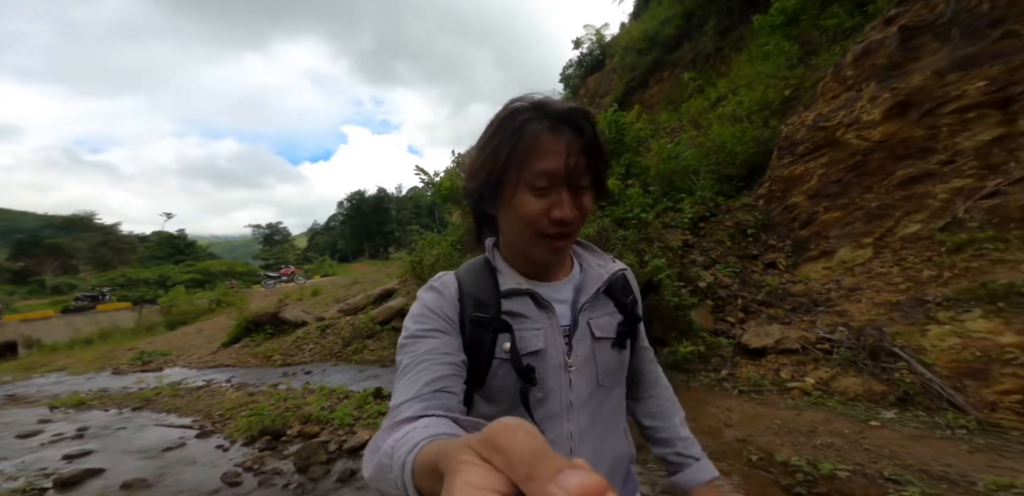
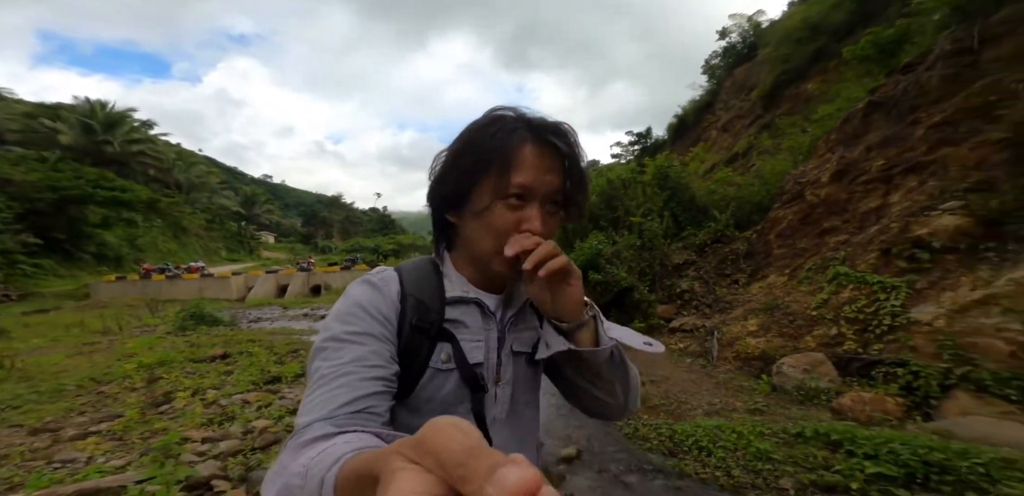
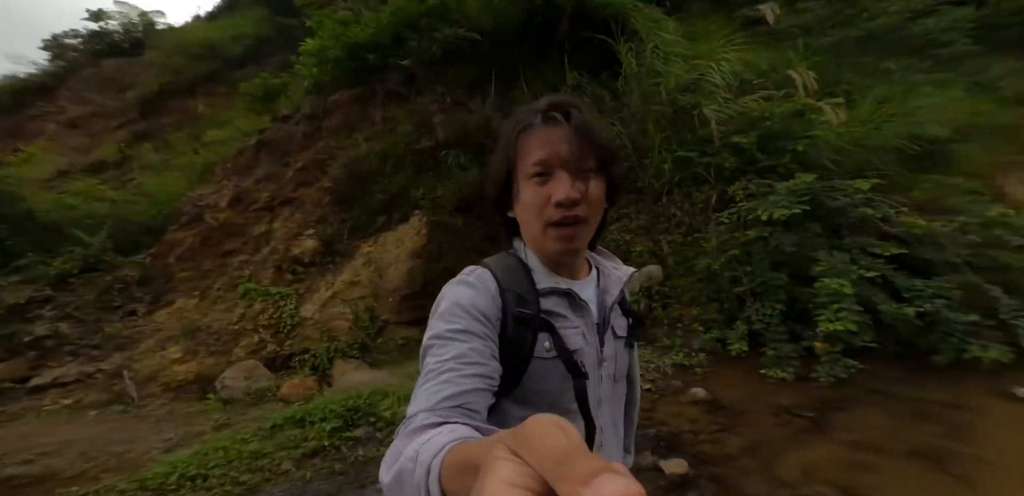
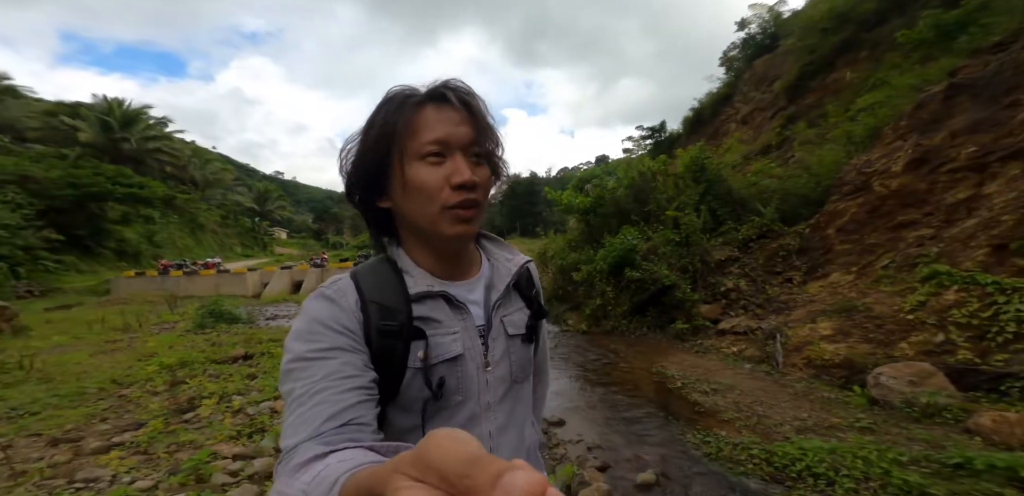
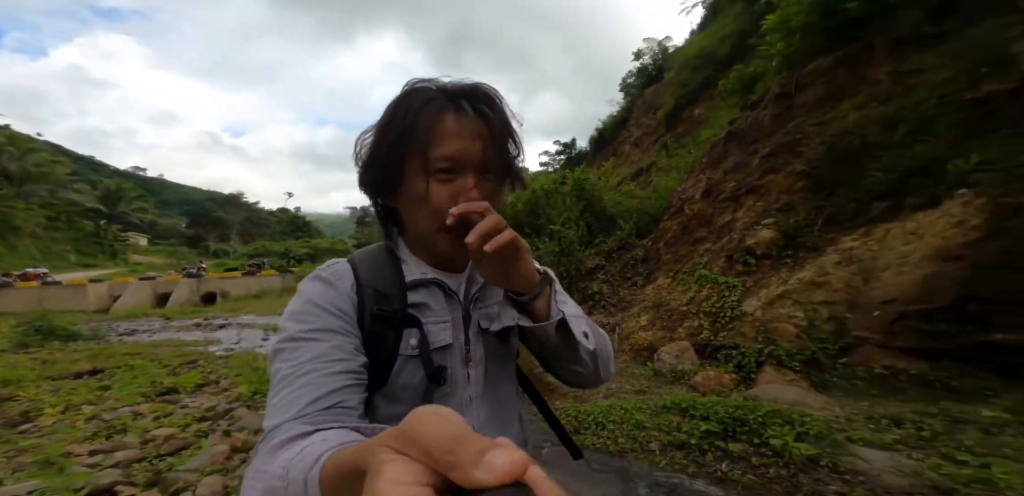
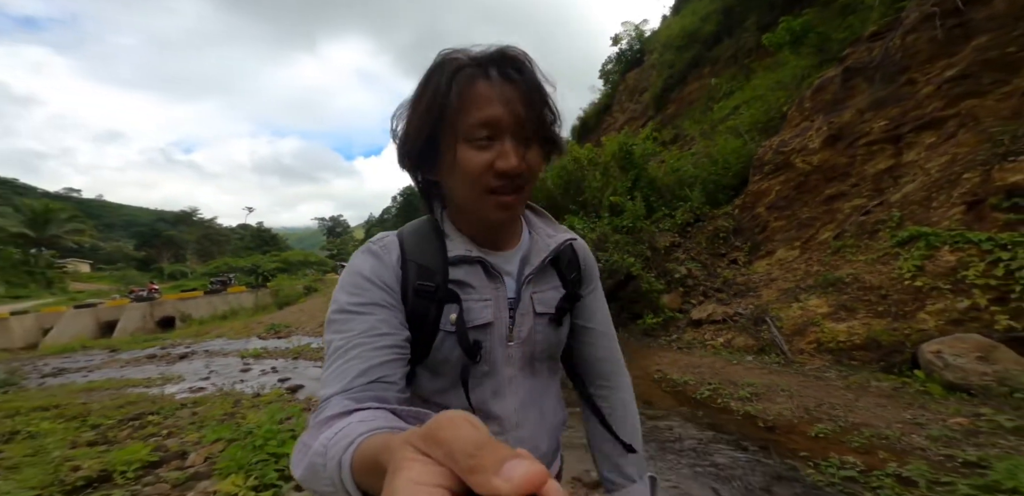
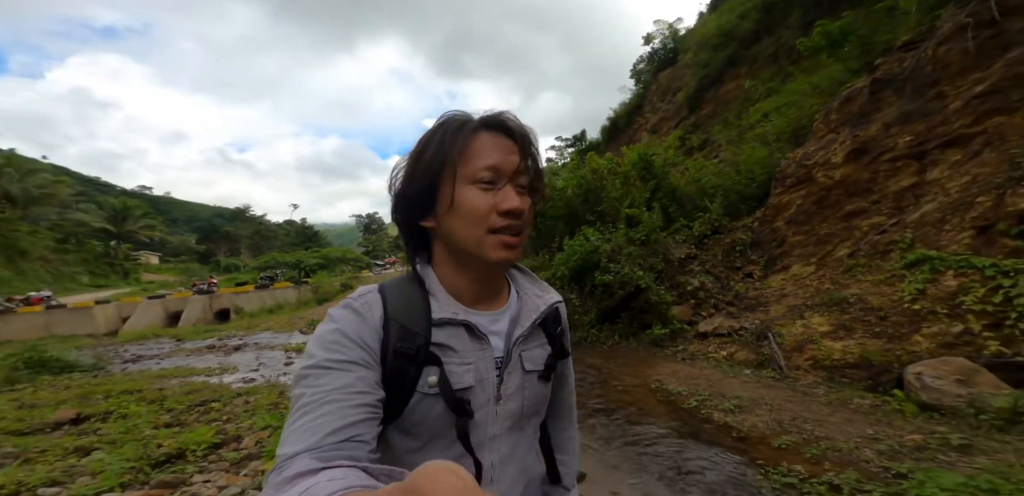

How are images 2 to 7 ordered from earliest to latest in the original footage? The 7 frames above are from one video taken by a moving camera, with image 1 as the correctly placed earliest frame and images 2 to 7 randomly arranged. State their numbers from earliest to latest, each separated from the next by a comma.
6, 7, 4, 2, 5, 3
